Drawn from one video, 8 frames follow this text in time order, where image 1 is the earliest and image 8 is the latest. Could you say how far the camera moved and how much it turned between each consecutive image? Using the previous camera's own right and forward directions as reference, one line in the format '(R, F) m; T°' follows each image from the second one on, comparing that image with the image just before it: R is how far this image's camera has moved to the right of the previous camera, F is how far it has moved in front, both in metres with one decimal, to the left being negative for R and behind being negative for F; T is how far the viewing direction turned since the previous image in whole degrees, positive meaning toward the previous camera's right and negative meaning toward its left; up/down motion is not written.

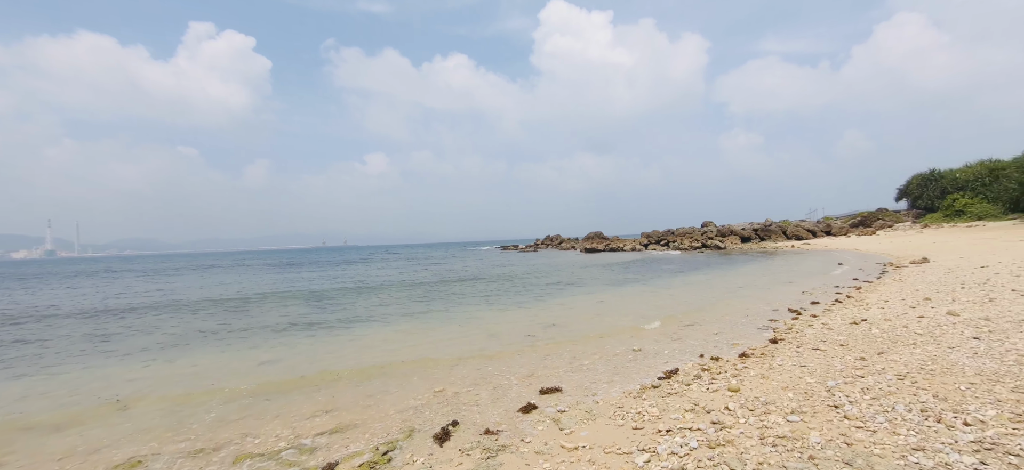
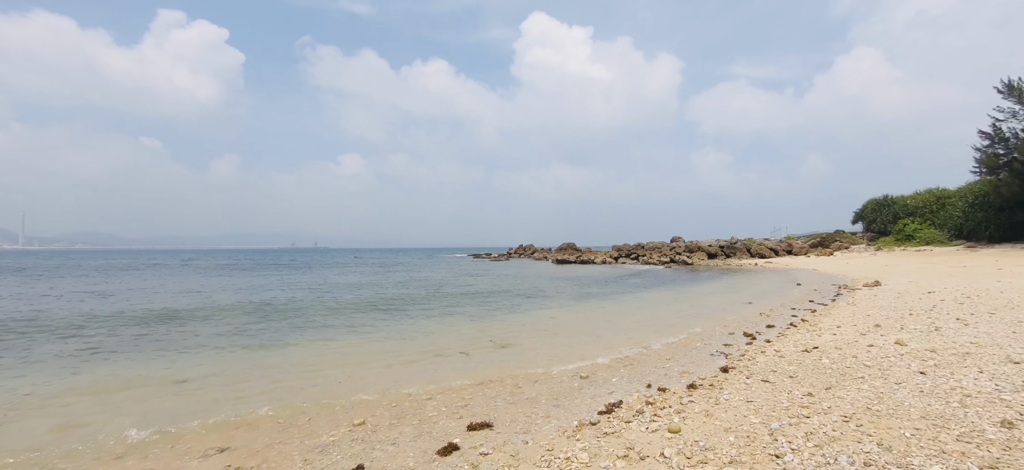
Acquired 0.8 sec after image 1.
(+0.9, +0.3) m; -3°
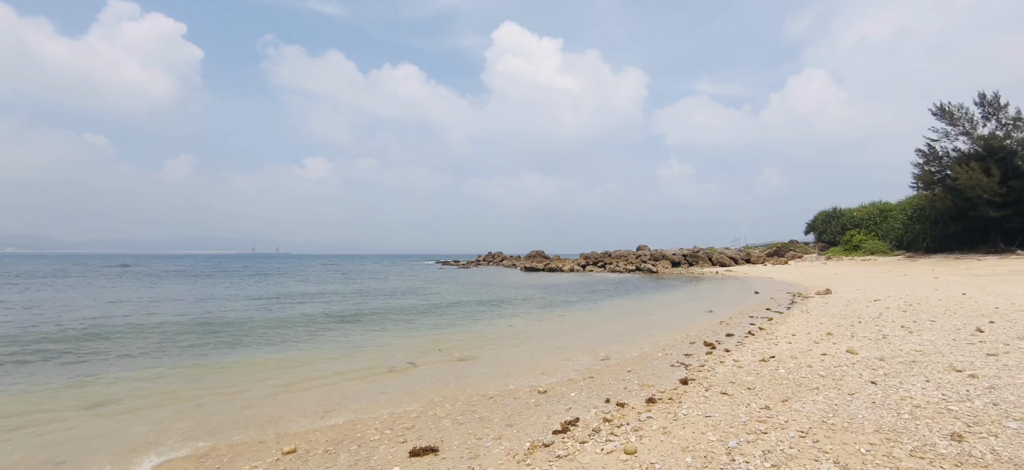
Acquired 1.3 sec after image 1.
(+0.2, +0.3) m; +4°
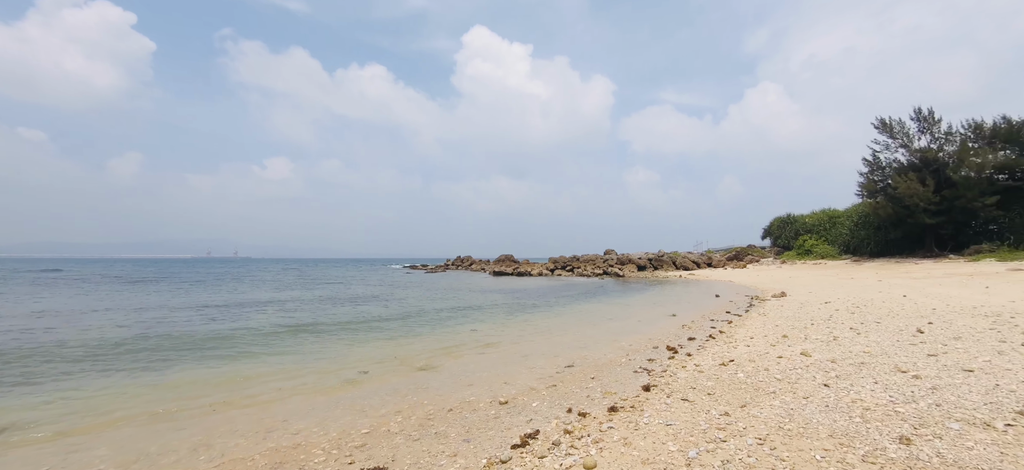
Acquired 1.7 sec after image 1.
(+0.1, +0.2) m; +4°
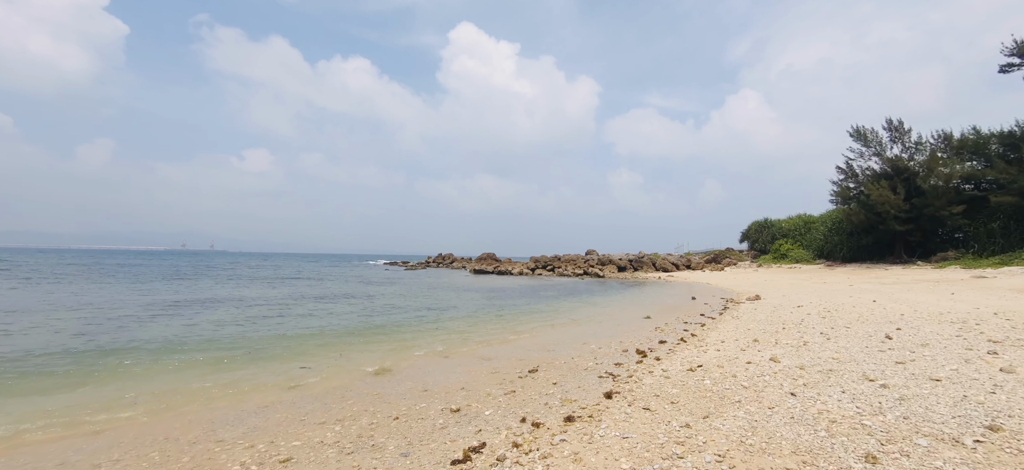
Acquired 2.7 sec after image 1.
(+0.4, +0.4) m; +2°
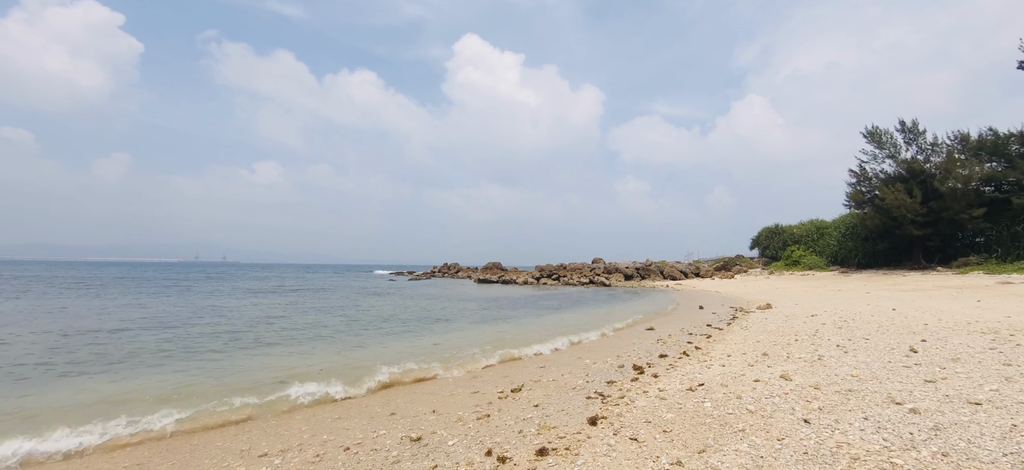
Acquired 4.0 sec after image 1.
(+0.6, +0.8) m; -1°
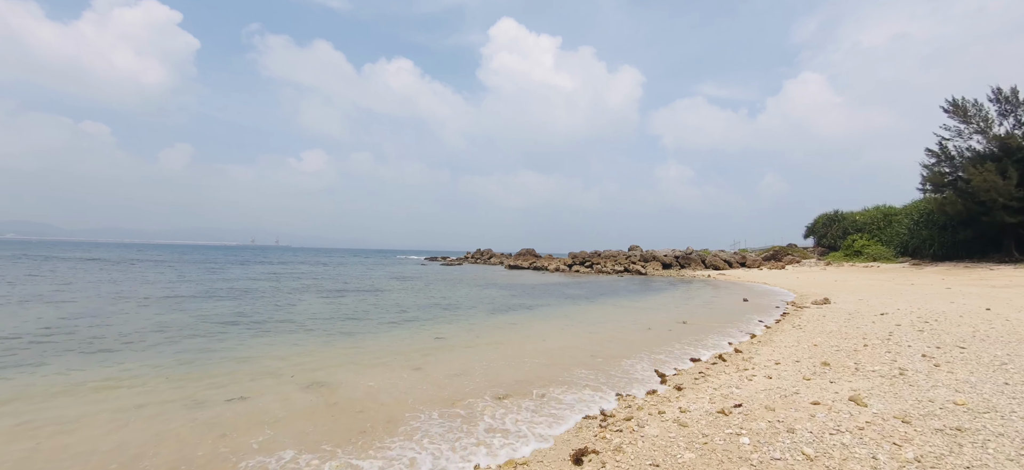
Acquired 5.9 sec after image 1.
(+0.9, +1.8) m; -5°
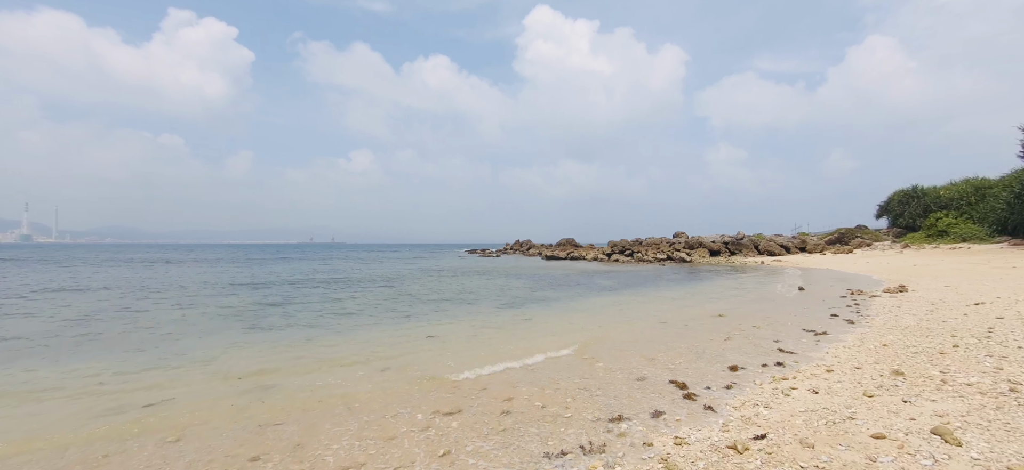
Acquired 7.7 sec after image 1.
(+1.3, +1.7) m; -6°
